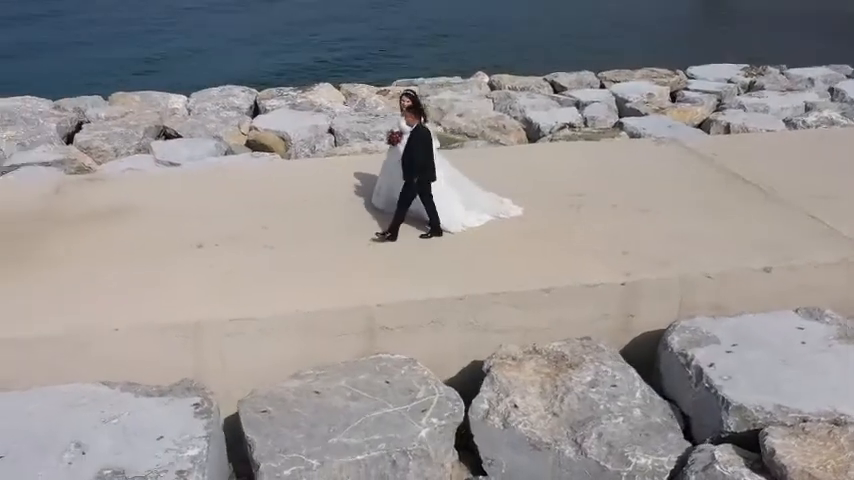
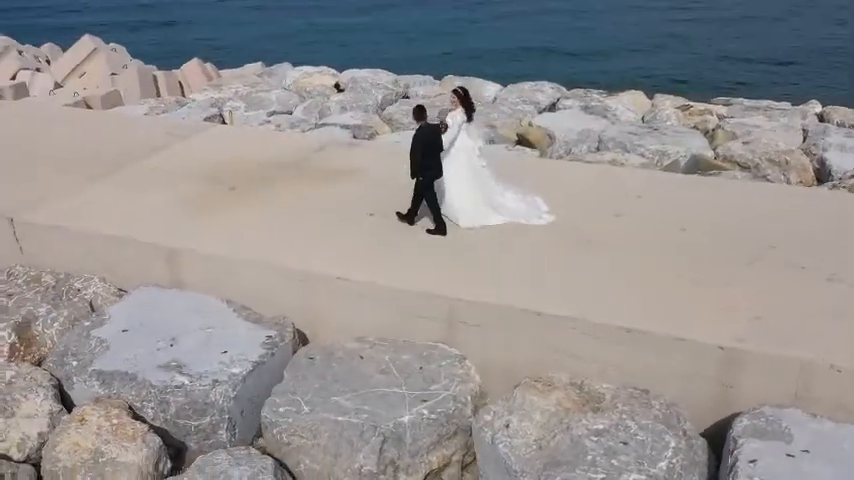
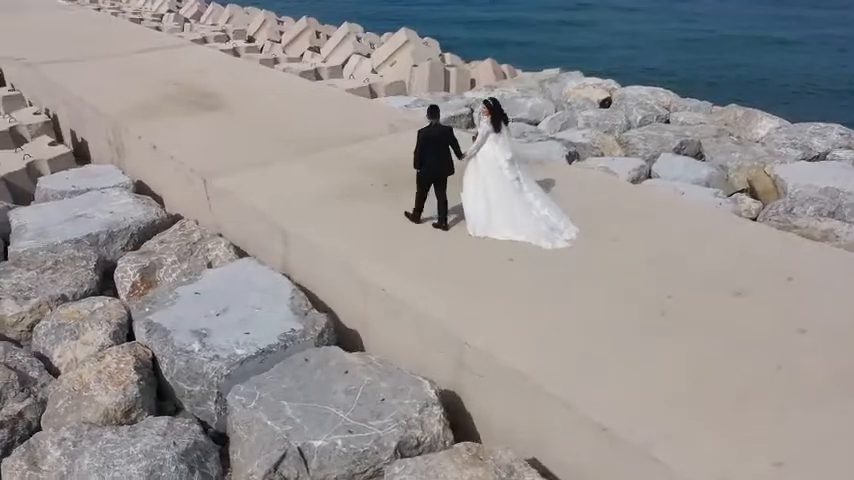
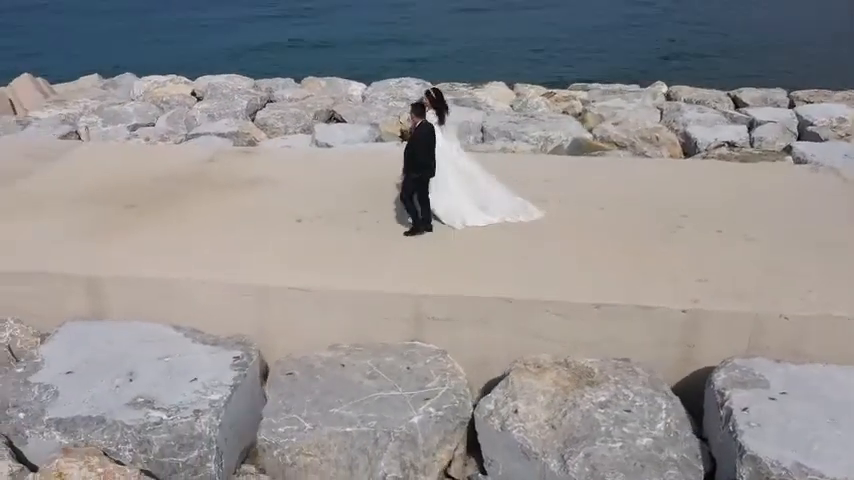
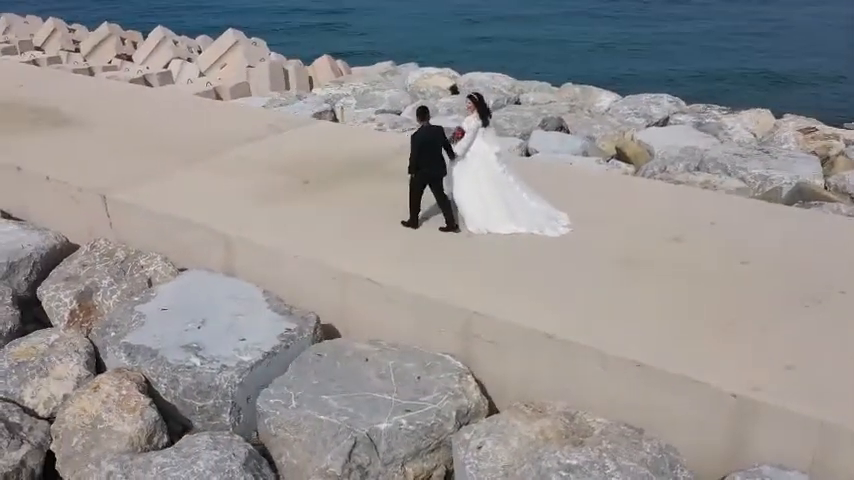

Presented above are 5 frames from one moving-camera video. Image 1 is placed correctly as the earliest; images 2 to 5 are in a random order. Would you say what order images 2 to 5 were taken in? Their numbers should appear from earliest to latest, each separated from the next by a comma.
4, 2, 5, 3
